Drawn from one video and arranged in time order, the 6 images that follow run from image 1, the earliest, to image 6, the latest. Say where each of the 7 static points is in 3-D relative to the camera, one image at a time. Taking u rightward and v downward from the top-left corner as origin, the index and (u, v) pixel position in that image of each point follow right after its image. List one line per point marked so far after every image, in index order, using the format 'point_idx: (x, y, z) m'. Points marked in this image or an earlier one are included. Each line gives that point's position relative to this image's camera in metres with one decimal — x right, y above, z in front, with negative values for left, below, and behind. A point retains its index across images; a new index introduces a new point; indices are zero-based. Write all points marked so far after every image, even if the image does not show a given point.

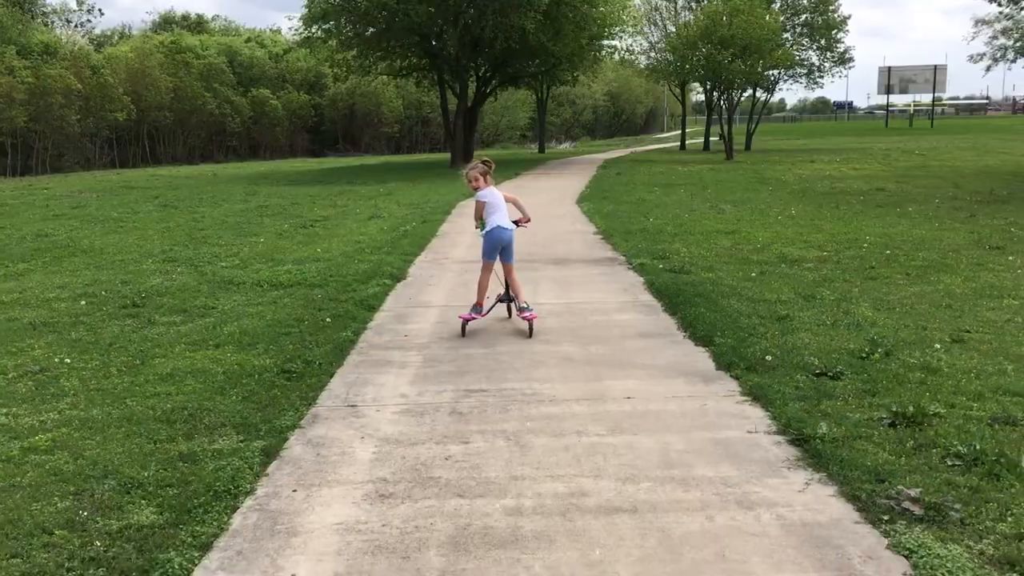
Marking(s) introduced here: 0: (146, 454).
0: (-2.3, -1.0, +4.5) m
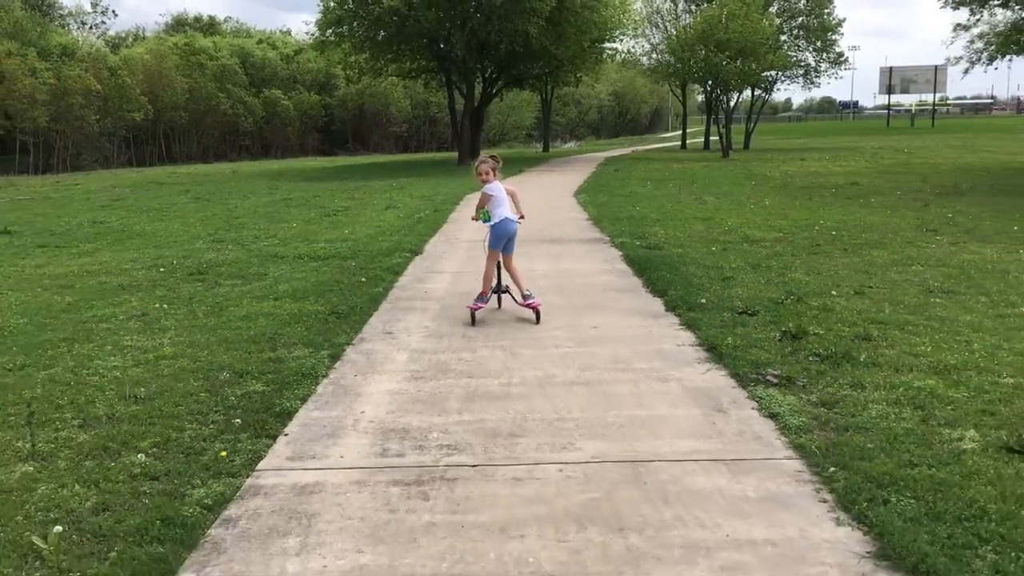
0: (-2.3, -0.6, +6.3) m
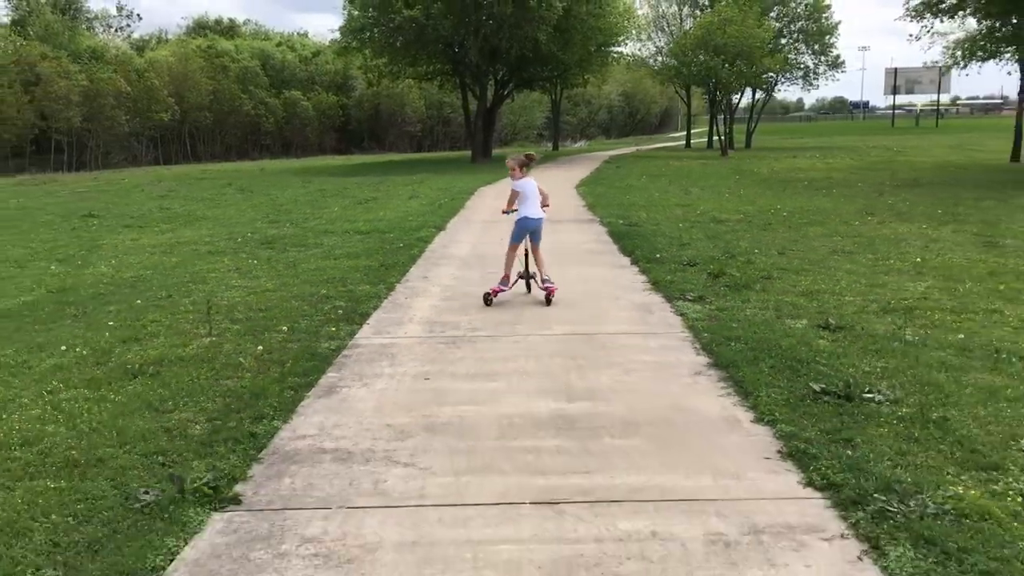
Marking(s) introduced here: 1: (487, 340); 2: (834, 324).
0: (-2.3, 0.0, +8.9) m
1: (-0.2, -0.5, +6.6) m
2: (+2.9, -0.3, +6.6) m
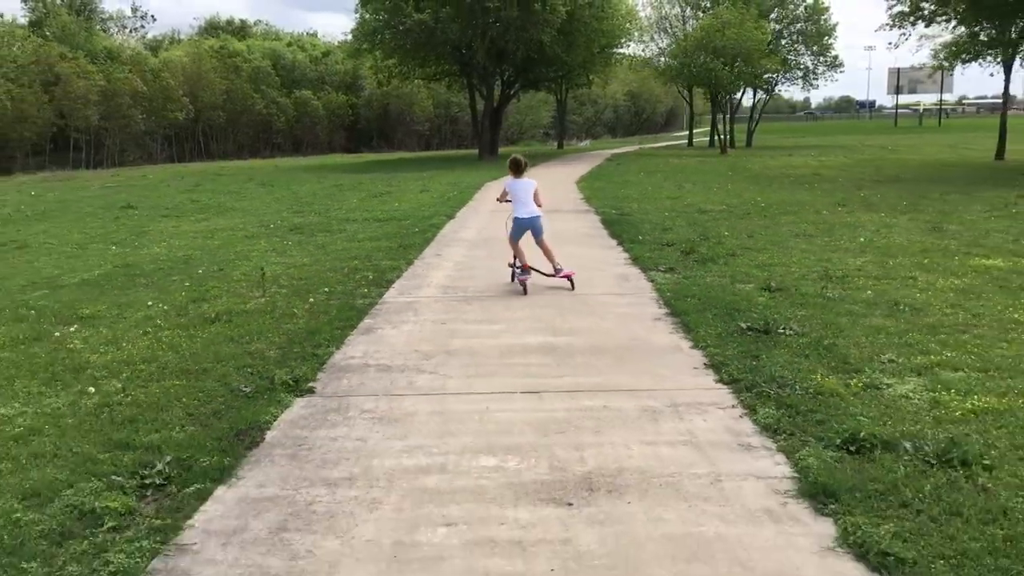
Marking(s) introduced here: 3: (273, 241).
0: (-2.3, +0.3, +10.5) m
1: (-0.2, -0.1, +8.1) m
2: (+2.9, 0.0, +8.1) m
3: (-4.3, +0.8, +13.1) m
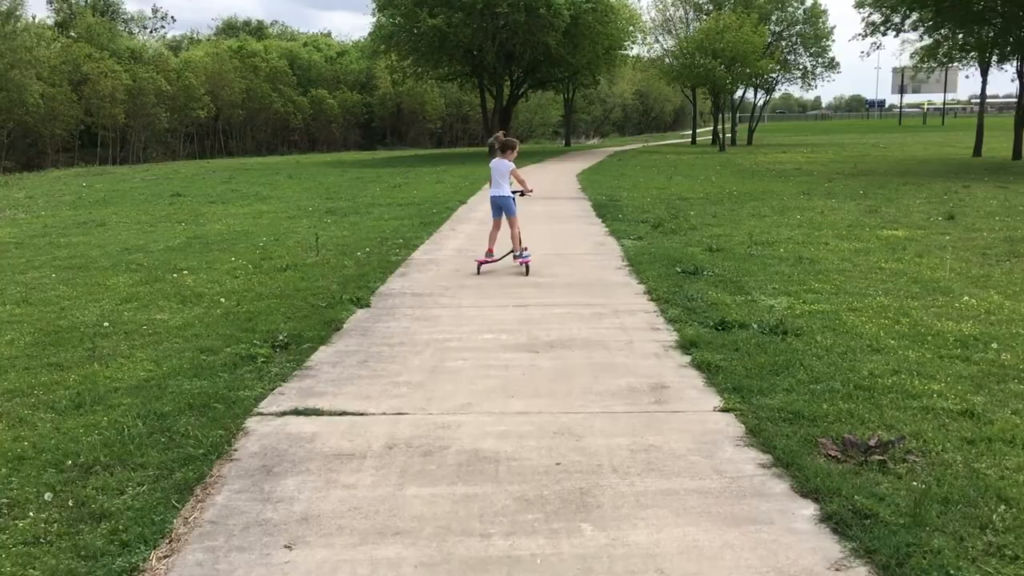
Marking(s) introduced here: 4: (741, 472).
0: (-2.3, +0.9, +12.8) m
1: (-0.2, +0.4, +10.5) m
2: (+2.9, +0.6, +10.4) m
3: (-4.3, +1.4, +15.5) m
4: (+1.2, -1.0, +3.8) m
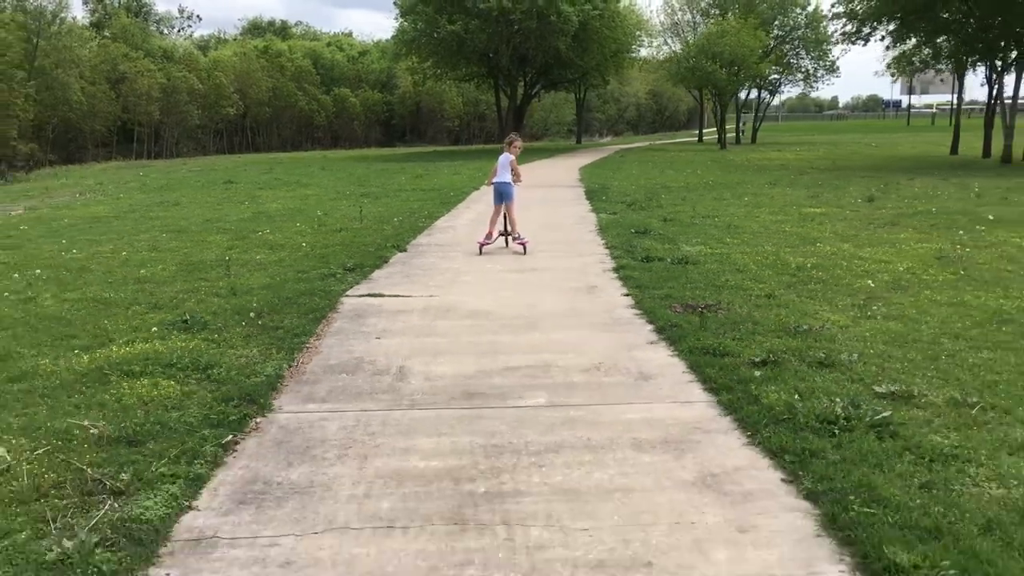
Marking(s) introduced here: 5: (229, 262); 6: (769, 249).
0: (-2.2, +1.7, +16.0) m
1: (-0.2, +1.2, +13.6) m
2: (+2.9, +1.3, +13.4) m
3: (-4.1, +2.2, +18.7) m
4: (+1.0, -0.3, +6.9) m
5: (-4.0, +0.4, +10.2) m
6: (+3.6, +0.5, +10.1) m
